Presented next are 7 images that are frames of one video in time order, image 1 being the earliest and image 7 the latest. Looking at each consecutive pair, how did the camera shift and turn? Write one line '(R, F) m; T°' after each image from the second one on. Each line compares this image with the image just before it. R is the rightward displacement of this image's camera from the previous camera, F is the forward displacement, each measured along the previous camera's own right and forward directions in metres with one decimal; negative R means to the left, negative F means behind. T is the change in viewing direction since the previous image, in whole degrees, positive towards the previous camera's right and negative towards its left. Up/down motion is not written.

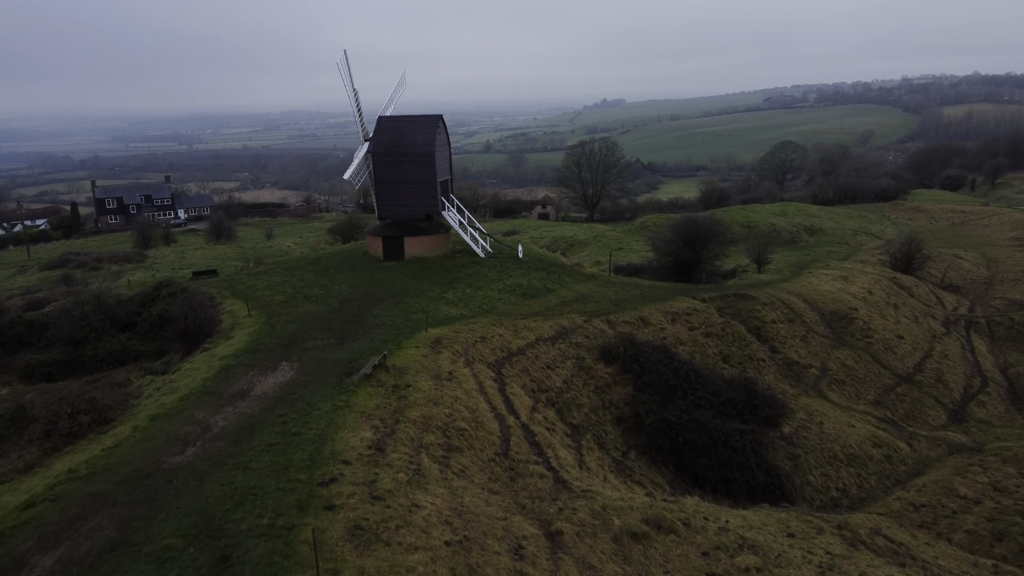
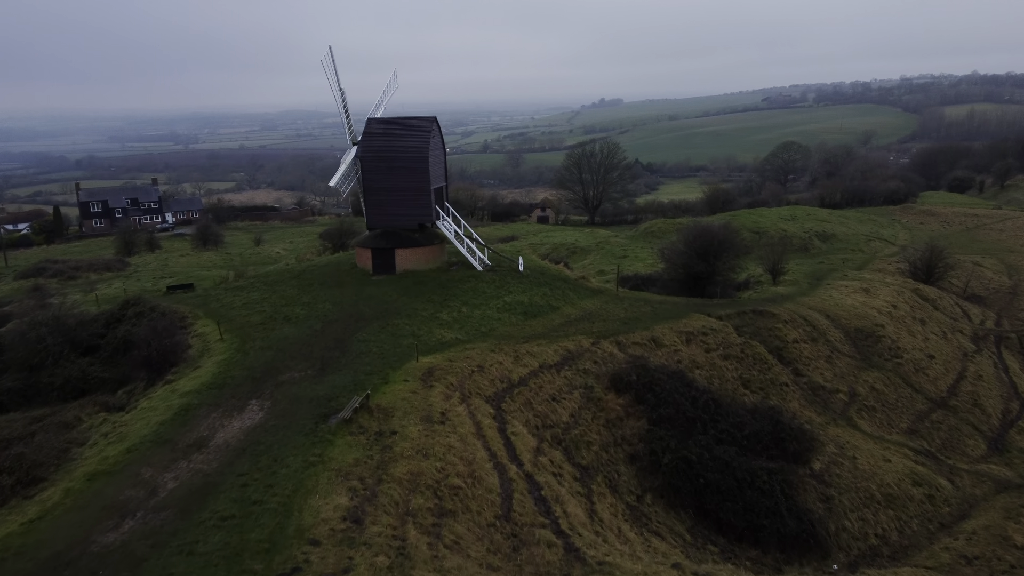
(-0.1, +2.4) m; 0°
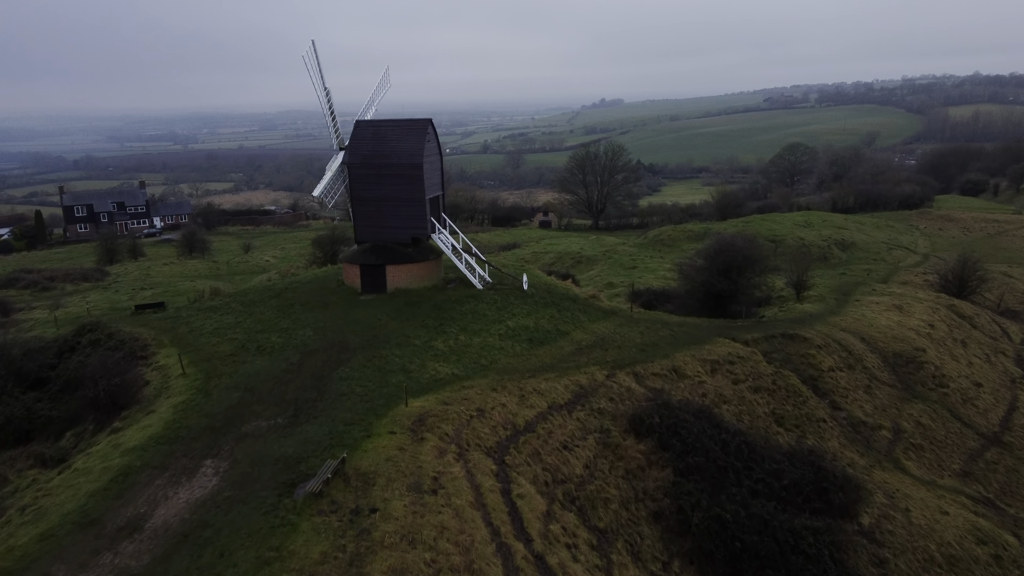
(-0.1, +2.9) m; 0°
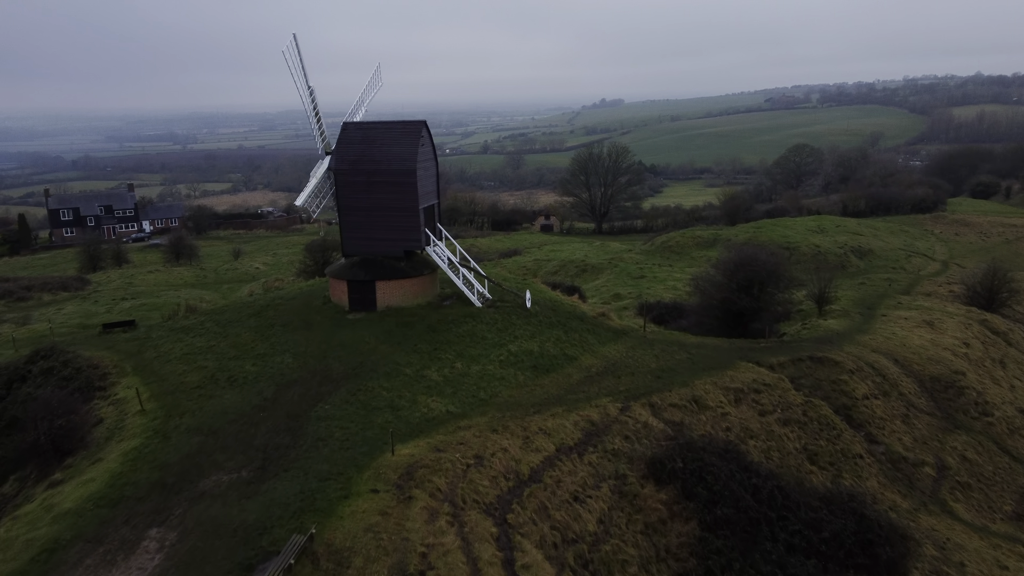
(-0.1, +2.3) m; 0°
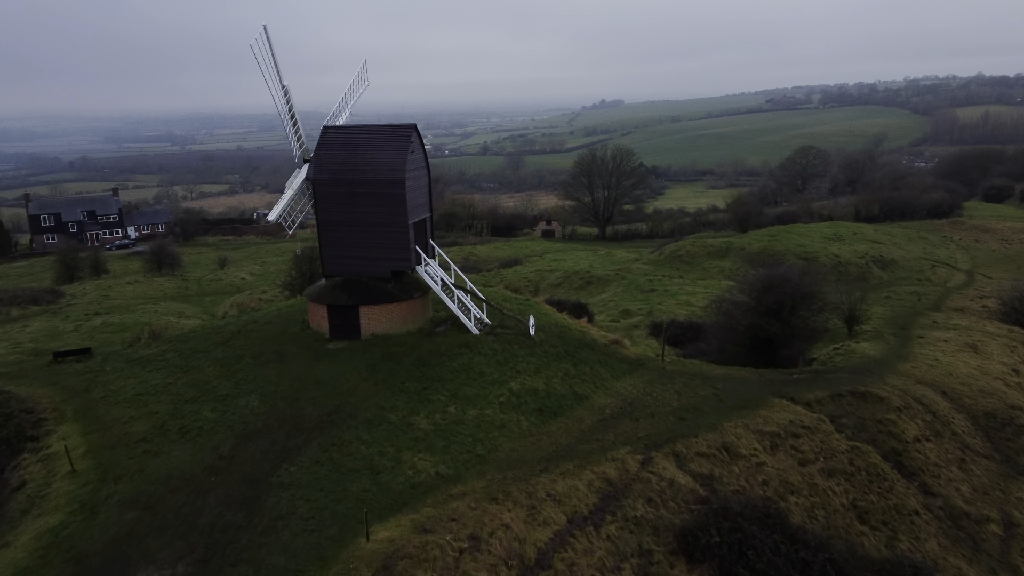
(-0.1, +2.8) m; 0°
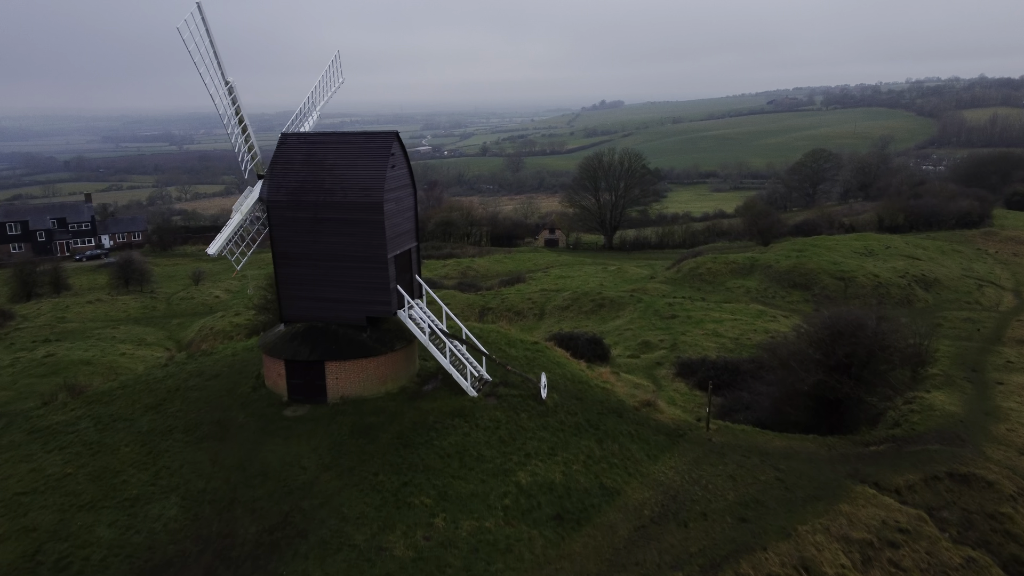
(-0.2, +4.6) m; 0°
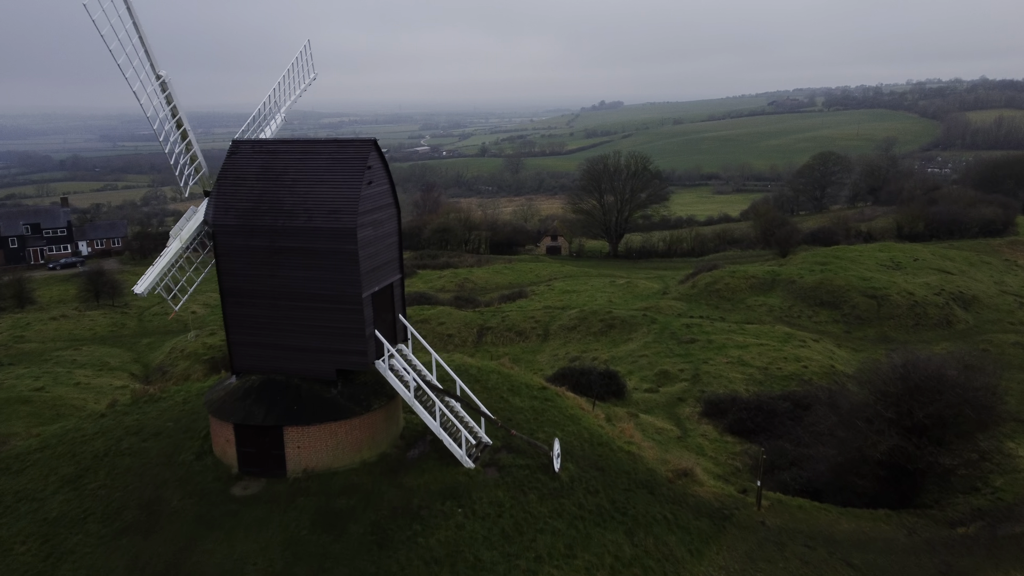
(-0.1, +3.4) m; 0°
